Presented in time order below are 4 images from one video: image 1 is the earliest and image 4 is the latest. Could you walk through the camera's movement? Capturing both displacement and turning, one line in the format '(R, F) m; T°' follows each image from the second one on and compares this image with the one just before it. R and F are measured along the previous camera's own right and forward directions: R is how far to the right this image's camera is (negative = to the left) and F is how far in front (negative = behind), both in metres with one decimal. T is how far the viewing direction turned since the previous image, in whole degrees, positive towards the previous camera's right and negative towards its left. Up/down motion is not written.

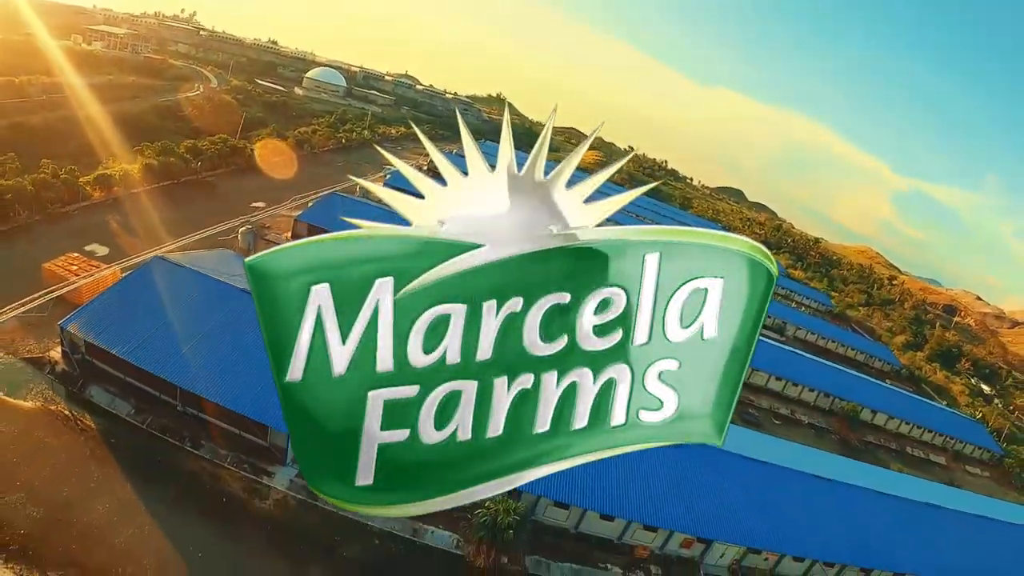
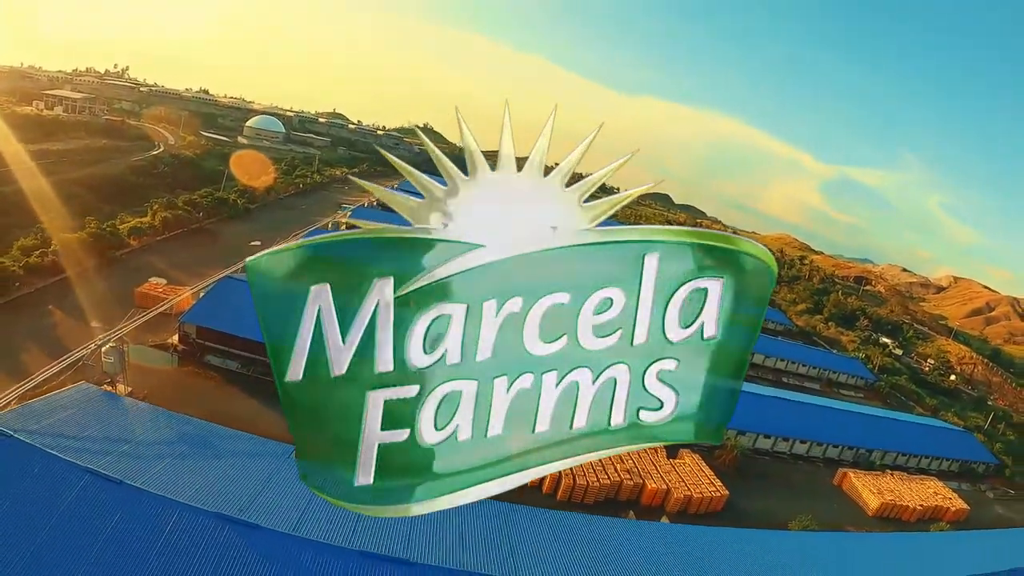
(-0.2, -3.8) m; +5°
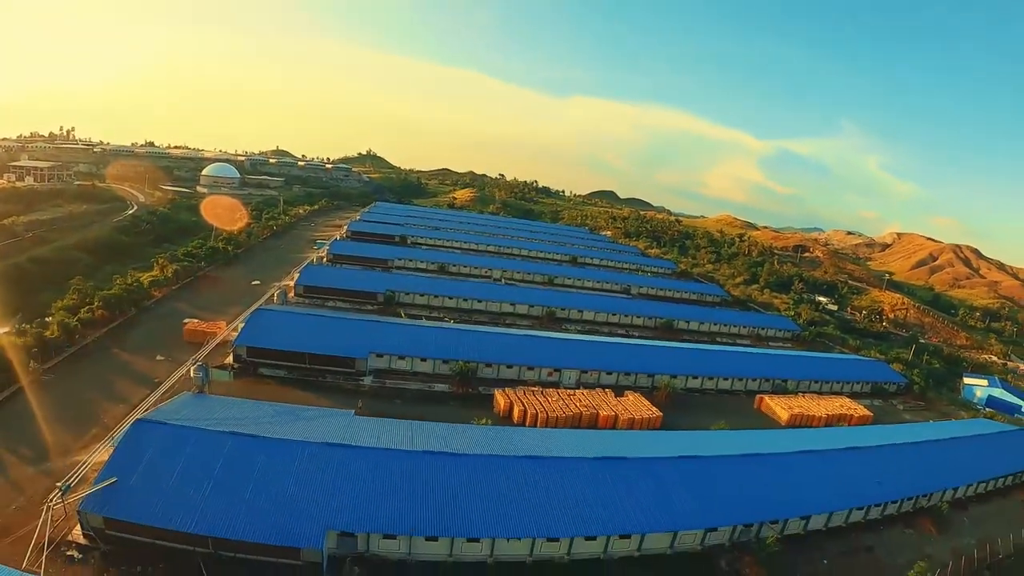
(-0.2, -3.2) m; +3°
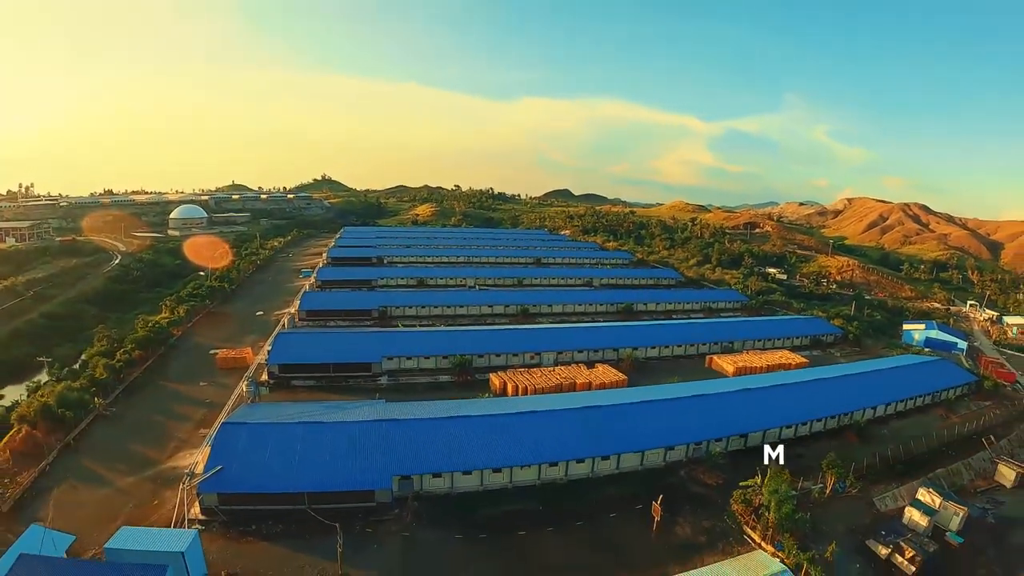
(-0.3, -2.7) m; +3°
